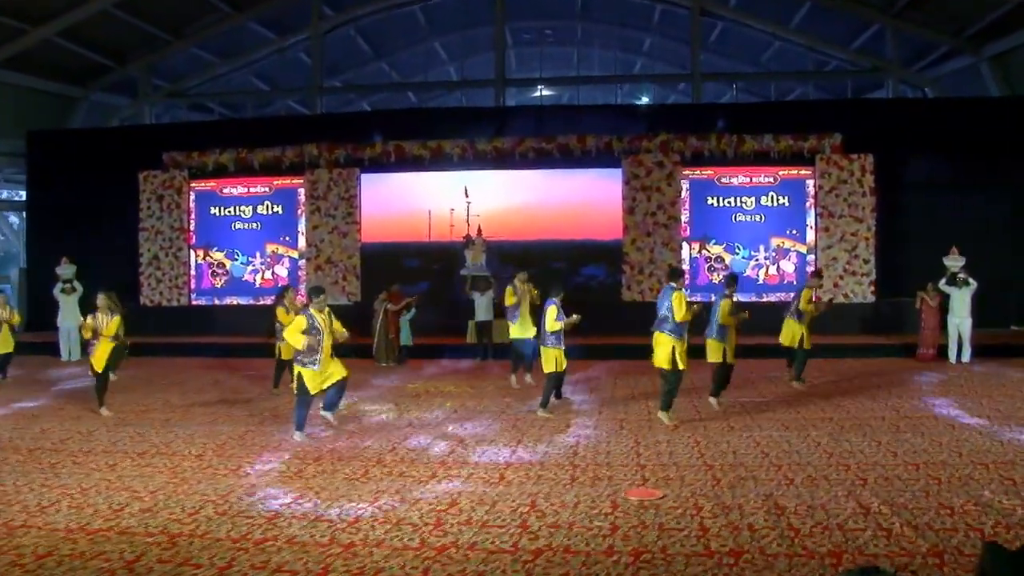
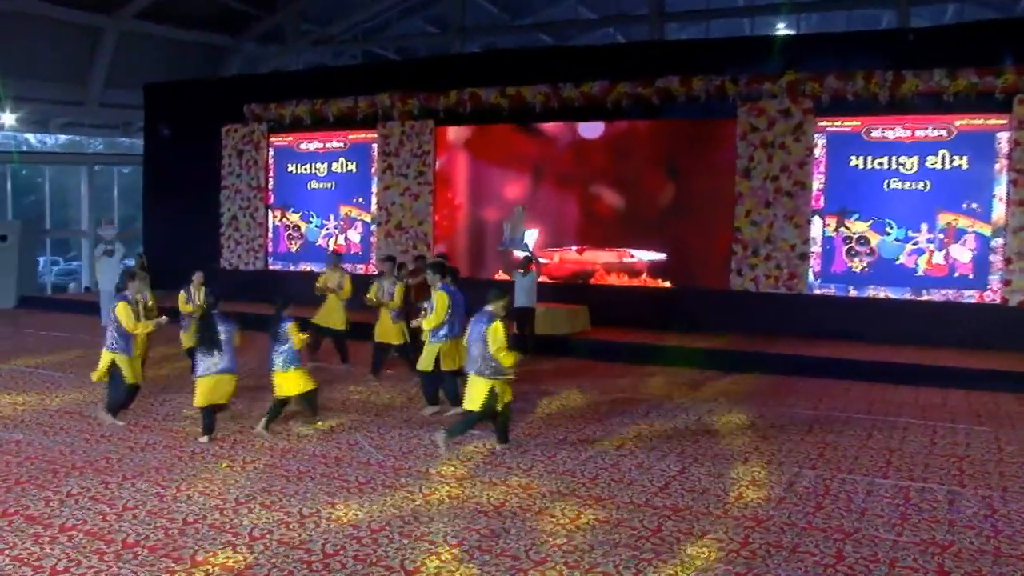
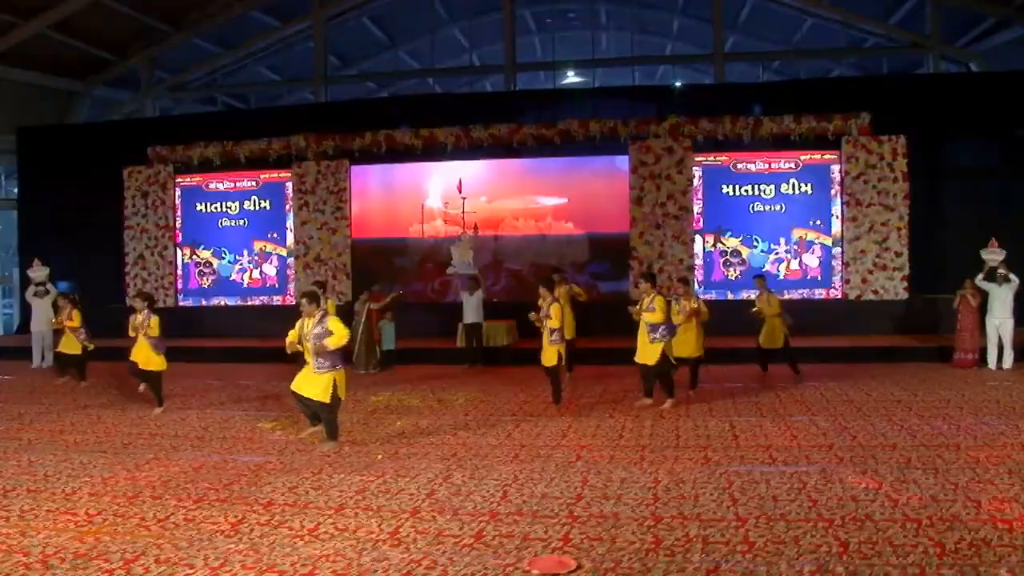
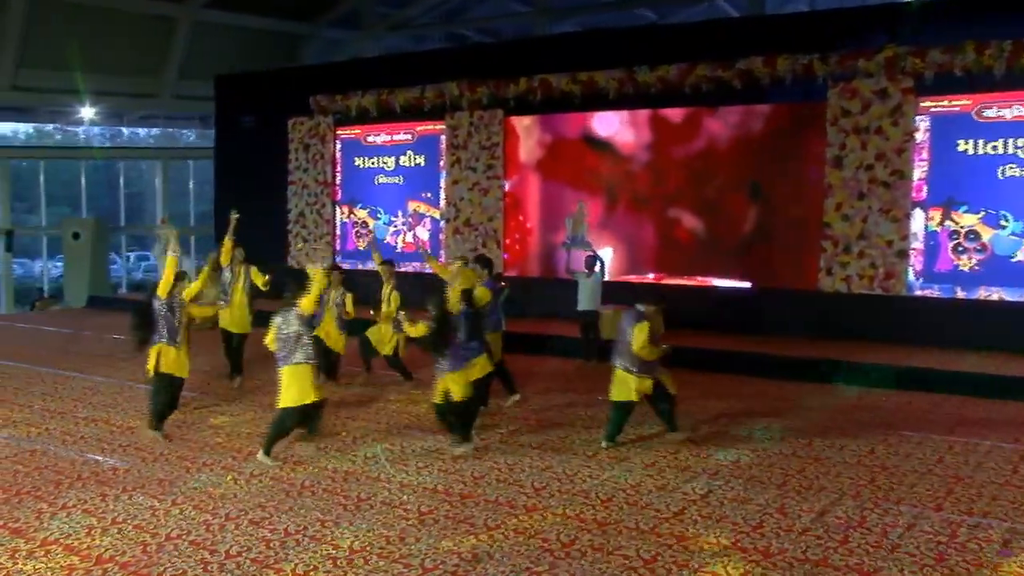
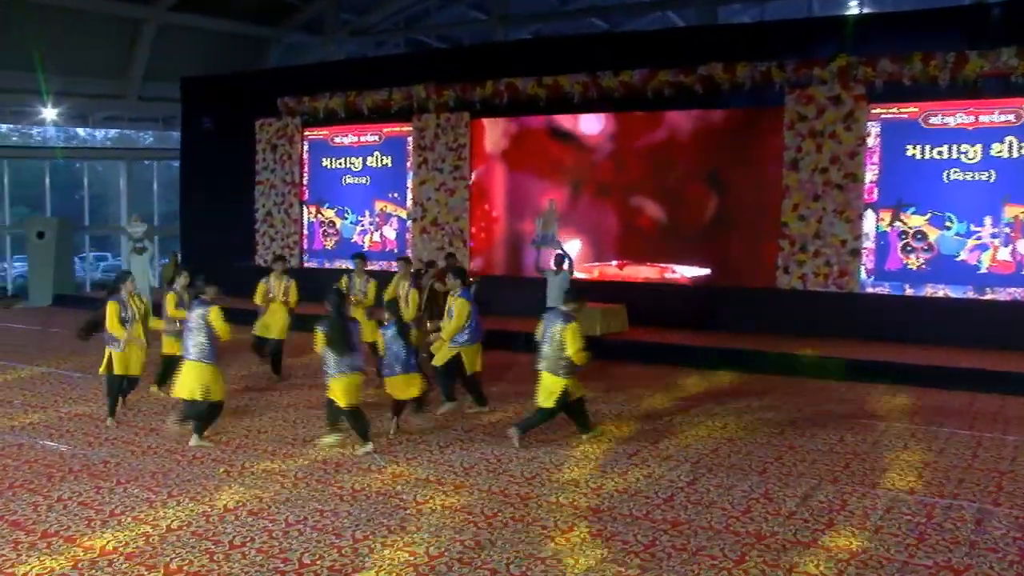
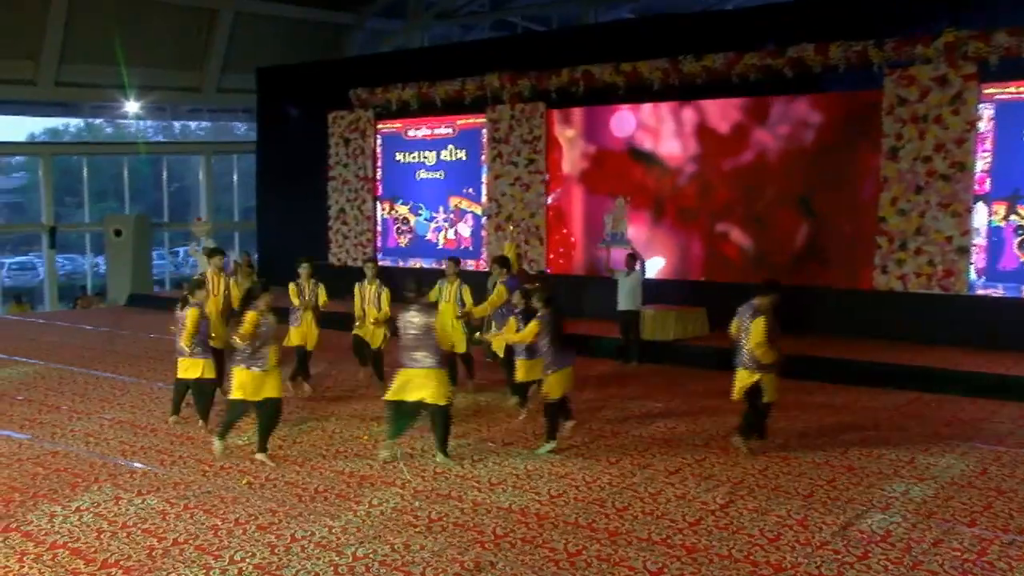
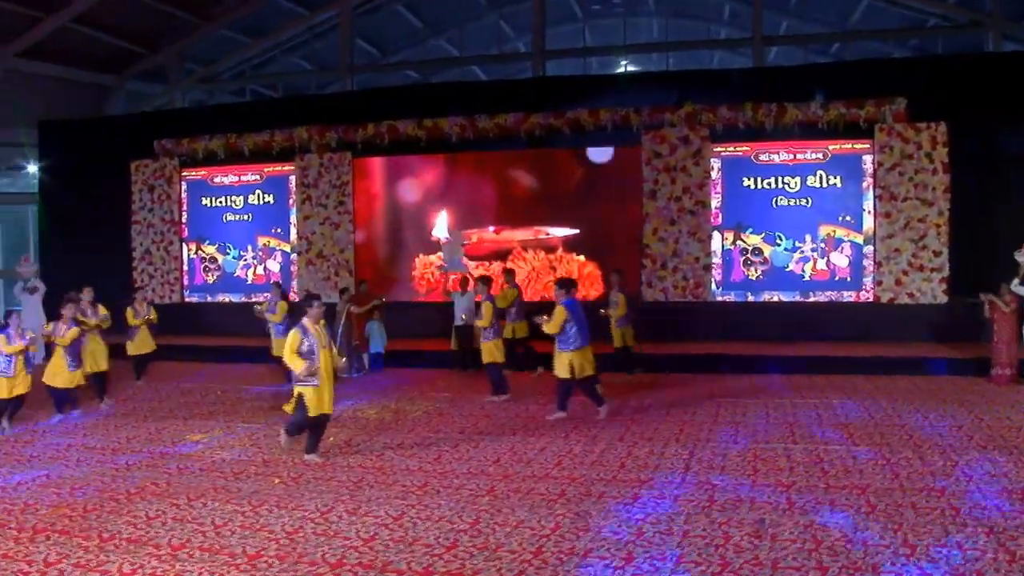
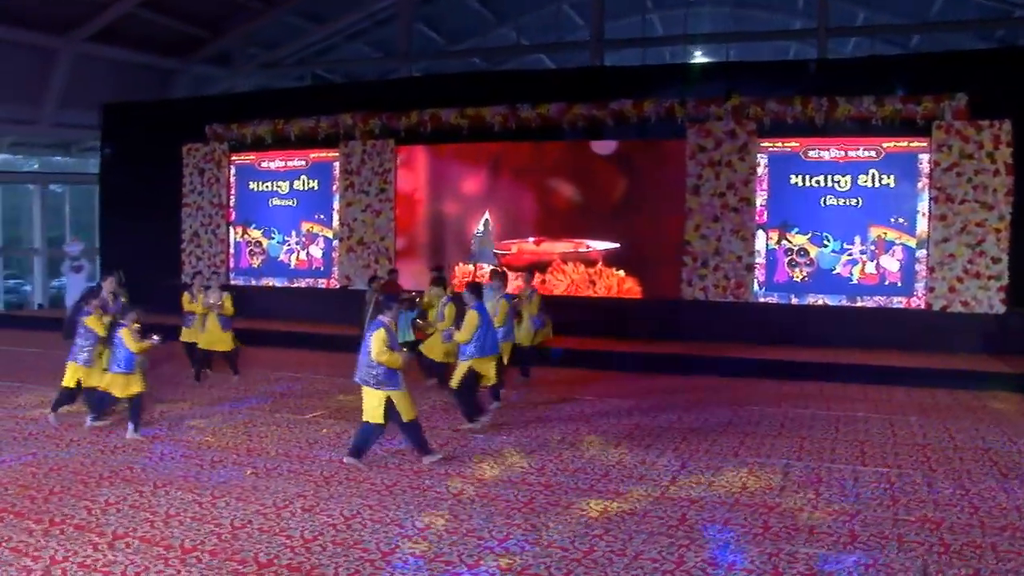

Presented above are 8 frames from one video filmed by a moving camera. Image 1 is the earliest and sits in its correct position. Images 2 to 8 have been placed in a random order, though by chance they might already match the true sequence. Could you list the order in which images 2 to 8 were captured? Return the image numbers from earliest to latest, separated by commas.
3, 7, 8, 2, 5, 4, 6
